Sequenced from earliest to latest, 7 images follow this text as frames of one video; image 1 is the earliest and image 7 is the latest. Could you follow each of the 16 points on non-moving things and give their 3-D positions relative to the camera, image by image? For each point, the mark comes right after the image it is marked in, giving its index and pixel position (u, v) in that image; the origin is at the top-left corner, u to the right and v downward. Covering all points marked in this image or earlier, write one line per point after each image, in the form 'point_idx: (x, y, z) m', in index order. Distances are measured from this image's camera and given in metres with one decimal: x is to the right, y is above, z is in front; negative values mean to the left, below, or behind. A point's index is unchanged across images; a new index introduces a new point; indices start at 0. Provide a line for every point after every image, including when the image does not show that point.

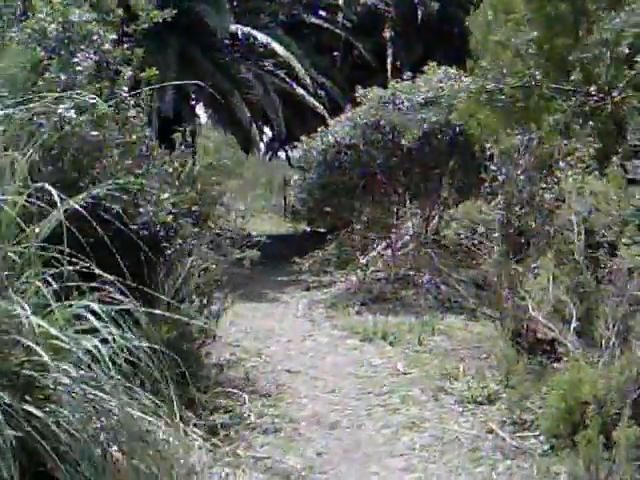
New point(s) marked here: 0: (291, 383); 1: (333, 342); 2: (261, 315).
0: (-0.2, -0.9, +6.0) m
1: (+0.1, -0.7, +7.3) m
2: (-0.5, -0.7, +8.4) m
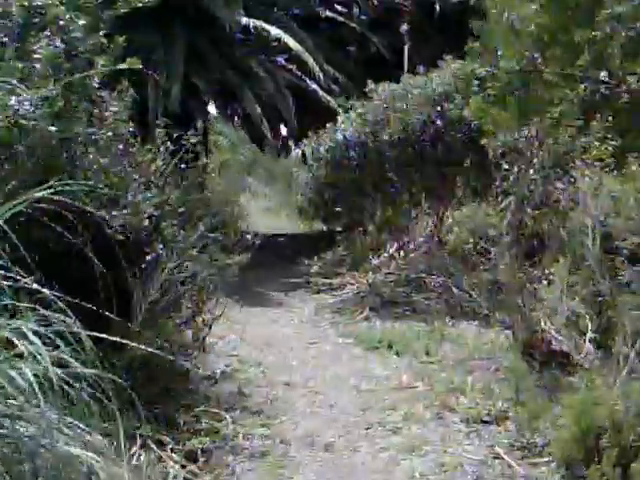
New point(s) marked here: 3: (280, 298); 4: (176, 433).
0: (-0.2, -0.9, +5.6) m
1: (+0.1, -0.8, +6.9) m
2: (-0.5, -0.7, +8.1) m
3: (-0.4, -0.6, +9.4) m
4: (-0.7, -0.9, +4.7) m
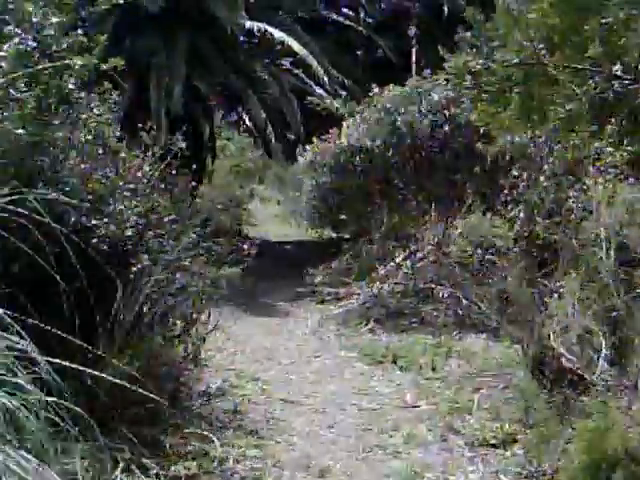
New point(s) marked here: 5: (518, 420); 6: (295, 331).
0: (-0.2, -1.0, +5.3) m
1: (+0.1, -0.8, +6.6) m
2: (-0.4, -0.7, +7.8) m
3: (-0.3, -0.6, +9.1) m
4: (-0.7, -1.0, +4.4) m
5: (+1.0, -0.9, +5.0) m
6: (-0.2, -0.7, +7.9) m
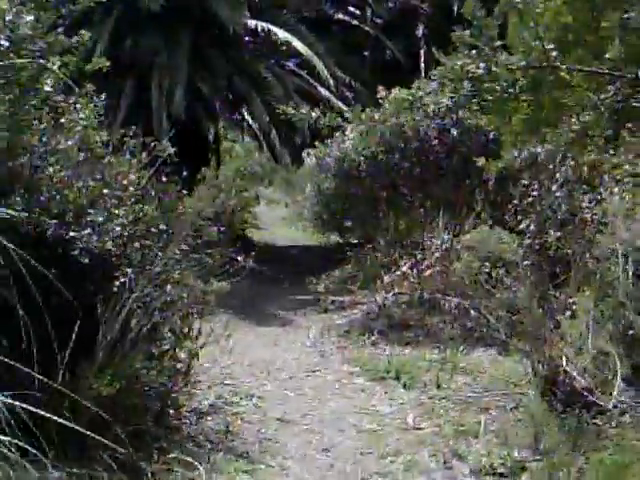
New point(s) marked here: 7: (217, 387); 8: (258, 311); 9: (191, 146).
0: (-0.2, -1.0, +5.0) m
1: (+0.1, -0.9, +6.3) m
2: (-0.4, -0.8, +7.5) m
3: (-0.3, -0.7, +8.9) m
4: (-0.7, -1.0, +4.1) m
5: (+1.0, -1.0, +4.7) m
6: (-0.2, -0.8, +7.6) m
7: (-0.6, -0.9, +5.7) m
8: (-0.6, -0.7, +9.1) m
9: (-1.7, +1.3, +12.4) m
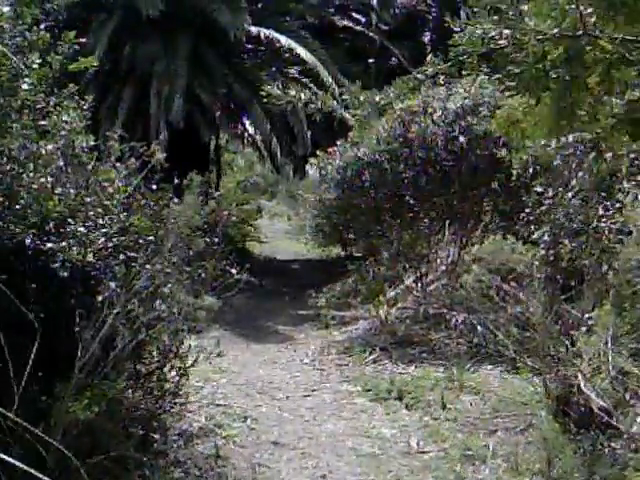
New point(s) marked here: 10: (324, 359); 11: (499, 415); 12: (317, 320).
0: (-0.2, -1.1, +4.7) m
1: (+0.1, -1.0, +6.0) m
2: (-0.4, -0.9, +7.2) m
3: (-0.3, -0.8, +8.5) m
4: (-0.8, -1.1, +3.8) m
5: (+1.0, -1.0, +4.3) m
6: (-0.2, -0.9, +7.3) m
7: (-0.6, -0.9, +5.4) m
8: (-0.6, -0.8, +8.8) m
9: (-1.7, +1.1, +12.2) m
10: (0.0, -0.9, +7.3) m
11: (+1.0, -1.0, +5.4) m
12: (0.0, -0.7, +9.1) m
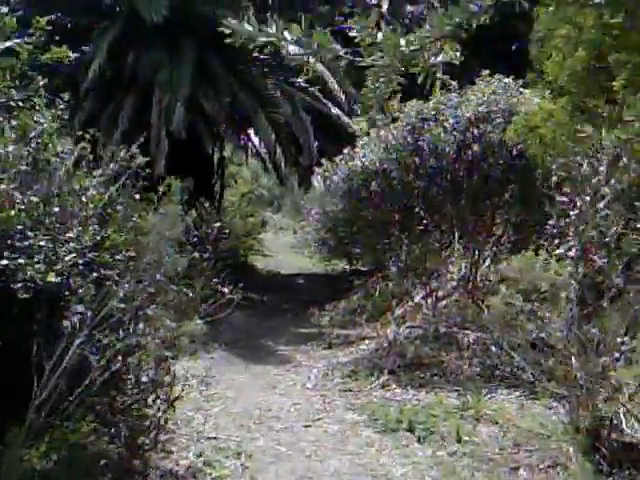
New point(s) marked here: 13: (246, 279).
0: (-0.2, -1.1, +4.2) m
1: (+0.1, -1.1, +5.4) m
2: (-0.4, -1.0, +6.7) m
3: (-0.3, -0.9, +8.0) m
4: (-0.8, -1.1, +3.2) m
5: (+1.0, -1.1, +3.8) m
6: (-0.2, -1.0, +6.8) m
7: (-0.6, -1.0, +4.9) m
8: (-0.5, -0.9, +8.3) m
9: (-1.6, +1.0, +11.7) m
10: (+0.1, -1.0, +6.7) m
11: (+1.0, -1.1, +4.9) m
12: (0.0, -0.9, +8.5) m
13: (-1.0, -0.5, +12.6) m
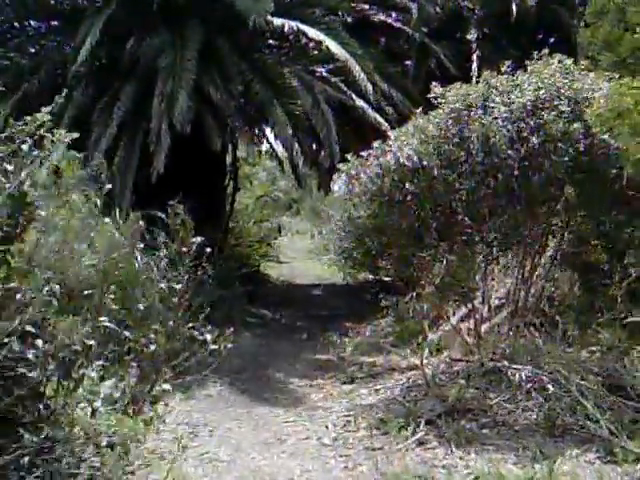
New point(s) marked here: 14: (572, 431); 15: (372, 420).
0: (-0.2, -1.2, +2.8) m
1: (+0.2, -1.1, +4.0) m
2: (-0.3, -1.1, +5.2) m
3: (-0.1, -1.0, +6.6) m
4: (-0.7, -1.2, +1.8) m
5: (+1.0, -1.2, +2.3) m
6: (-0.1, -1.1, +5.3) m
7: (-0.5, -1.1, +3.4) m
8: (-0.4, -1.0, +6.8) m
9: (-1.4, +0.9, +10.3) m
10: (+0.2, -1.1, +5.3) m
11: (+1.1, -1.1, +3.4) m
12: (+0.2, -1.0, +7.1) m
13: (-0.7, -0.6, +11.1) m
14: (+1.4, -1.1, +5.4) m
15: (+0.3, -1.0, +5.7) m
